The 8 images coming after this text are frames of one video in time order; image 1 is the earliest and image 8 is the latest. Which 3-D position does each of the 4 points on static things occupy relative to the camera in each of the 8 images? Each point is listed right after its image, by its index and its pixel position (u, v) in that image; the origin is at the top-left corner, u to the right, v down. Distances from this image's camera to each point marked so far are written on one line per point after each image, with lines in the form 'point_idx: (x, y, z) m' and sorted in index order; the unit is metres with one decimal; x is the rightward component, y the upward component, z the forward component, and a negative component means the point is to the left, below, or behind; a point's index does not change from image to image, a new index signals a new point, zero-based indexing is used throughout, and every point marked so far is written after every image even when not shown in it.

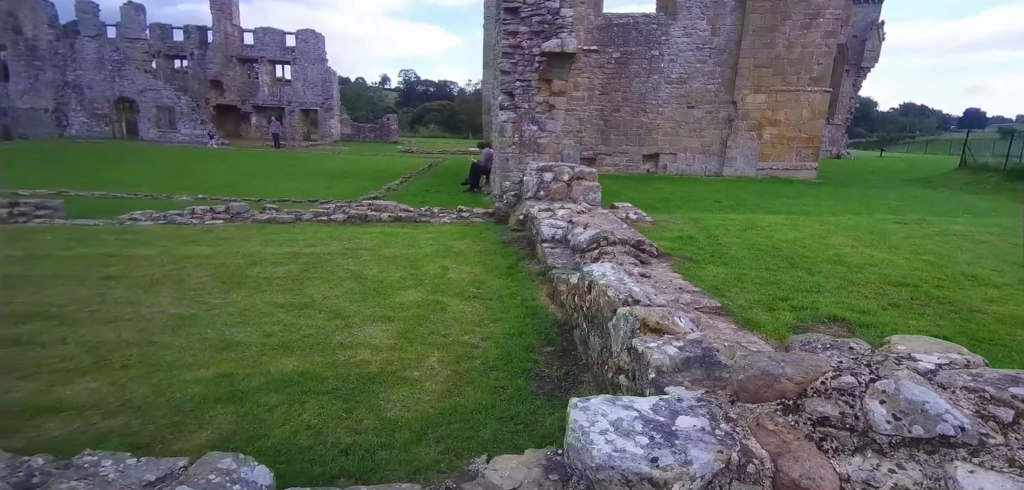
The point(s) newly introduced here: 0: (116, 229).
0: (-4.5, +0.2, +5.9) m
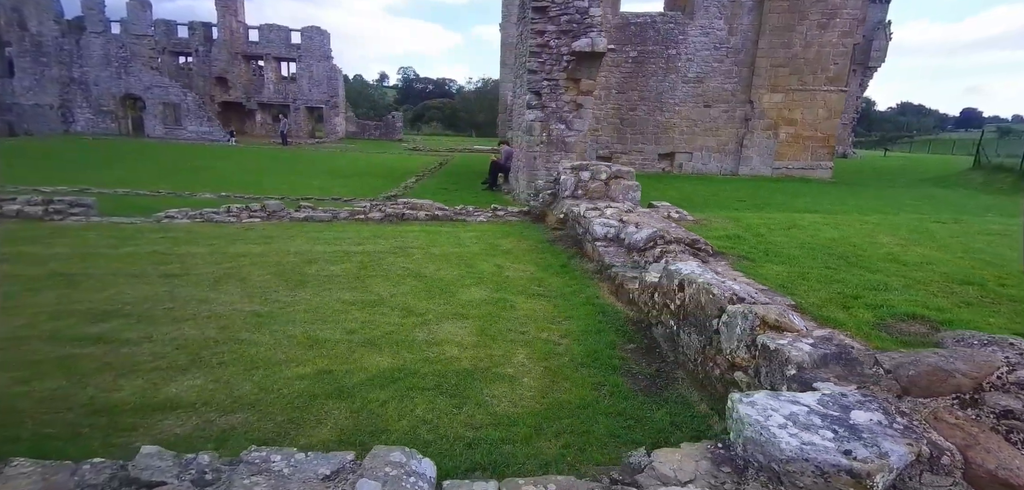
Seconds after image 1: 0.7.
0: (-4.0, +0.2, +5.9) m
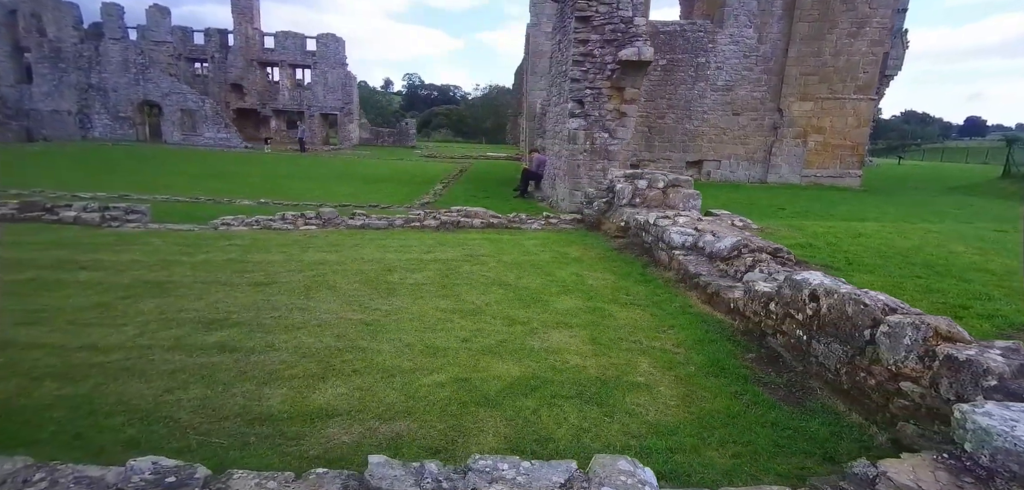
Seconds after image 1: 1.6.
0: (-3.3, +0.1, +6.0) m
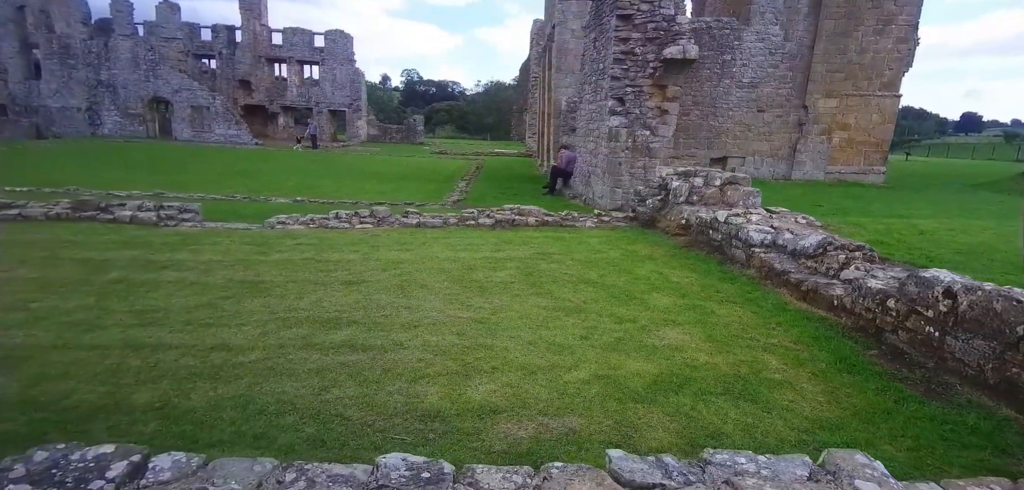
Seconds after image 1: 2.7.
0: (-2.6, +0.1, +6.0) m
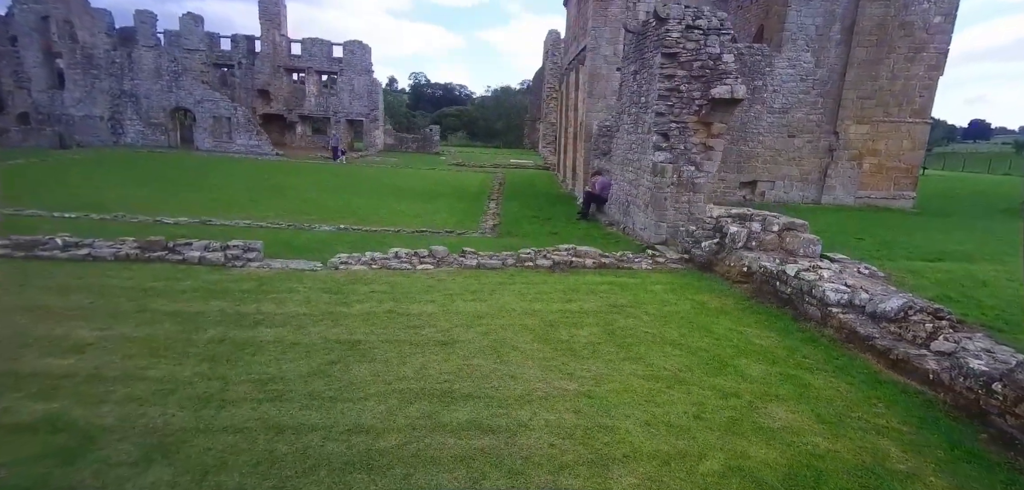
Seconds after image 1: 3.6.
0: (-1.9, -0.4, +6.1) m
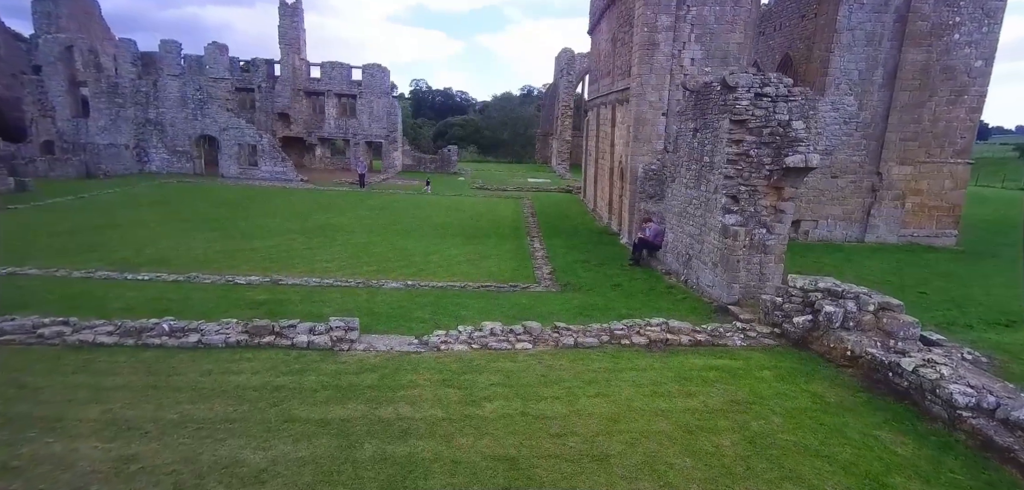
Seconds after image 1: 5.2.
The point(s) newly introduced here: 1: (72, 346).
0: (-0.6, -1.4, +6.3) m
1: (-5.5, -1.3, +6.5) m
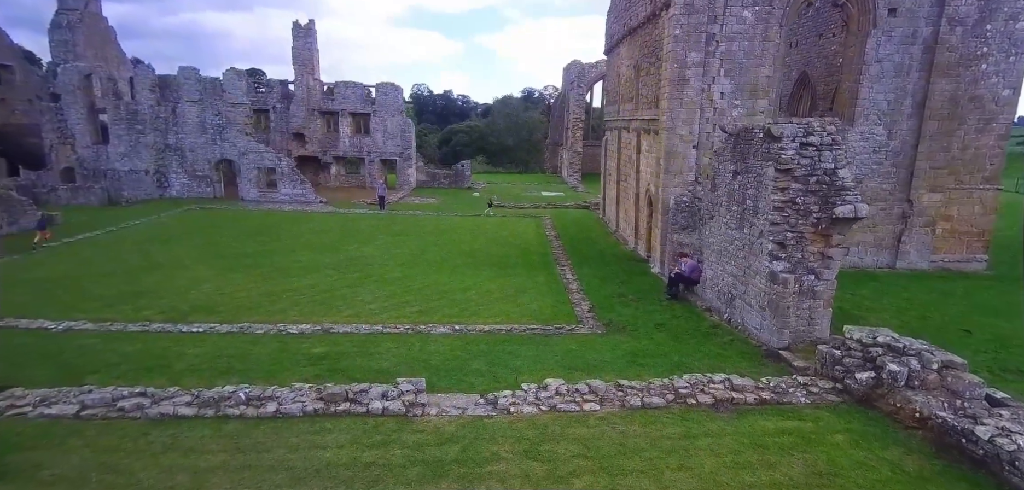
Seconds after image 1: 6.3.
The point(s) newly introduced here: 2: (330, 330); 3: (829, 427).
0: (+0.4, -2.3, +6.4) m
1: (-4.6, -2.2, +6.7) m
2: (-3.6, -1.7, +10.3) m
3: (+3.9, -2.2, +6.4) m
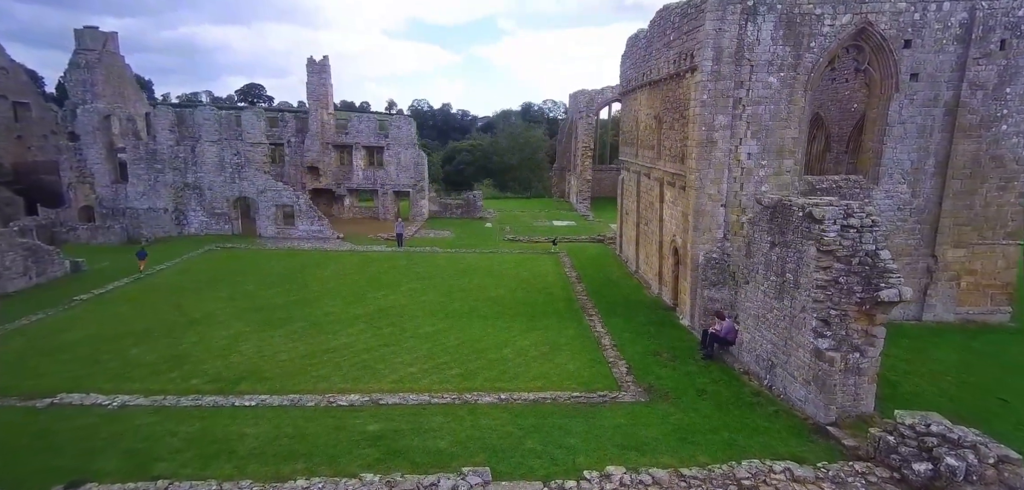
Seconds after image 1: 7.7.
0: (+1.3, -3.7, +6.6) m
1: (-3.6, -3.6, +6.9) m
2: (-2.7, -3.1, +10.5) m
3: (+4.8, -3.6, +6.6) m
